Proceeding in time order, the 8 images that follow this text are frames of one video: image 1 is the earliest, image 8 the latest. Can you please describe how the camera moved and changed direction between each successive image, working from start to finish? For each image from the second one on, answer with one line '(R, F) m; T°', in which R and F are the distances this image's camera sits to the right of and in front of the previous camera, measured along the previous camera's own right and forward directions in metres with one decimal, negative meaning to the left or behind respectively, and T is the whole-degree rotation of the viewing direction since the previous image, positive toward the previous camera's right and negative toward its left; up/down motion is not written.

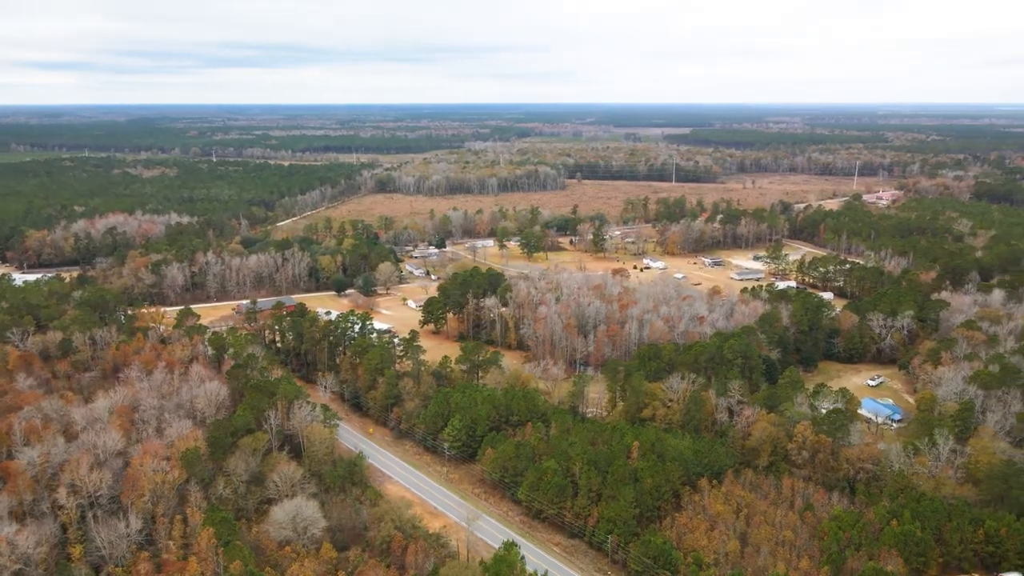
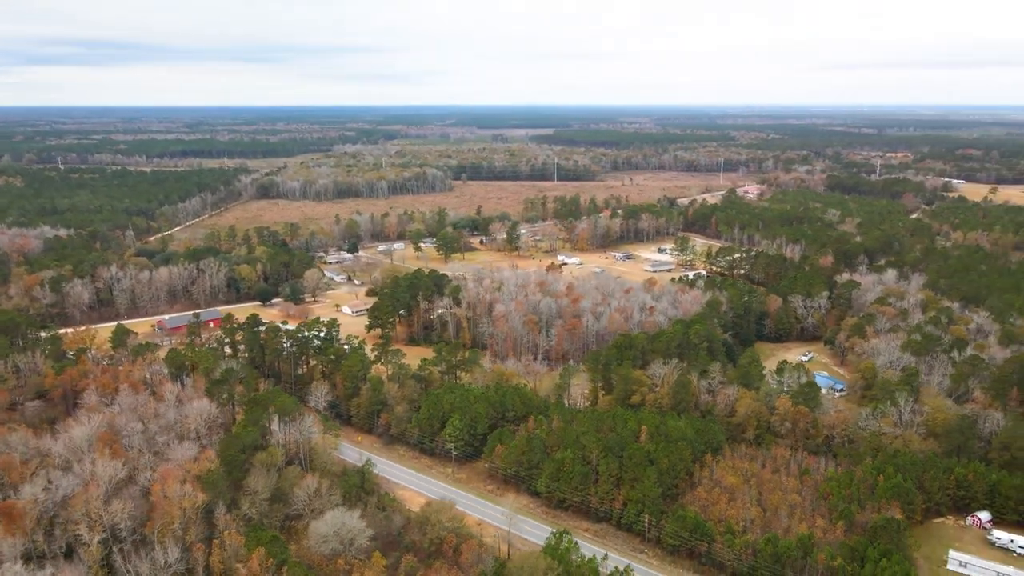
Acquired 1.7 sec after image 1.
(-4.7, 0.0) m; +10°
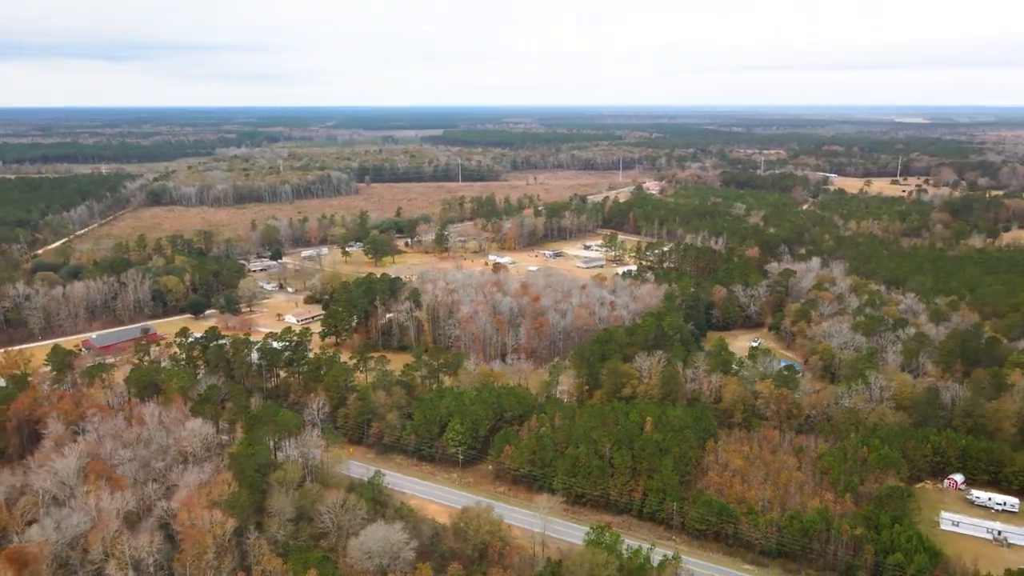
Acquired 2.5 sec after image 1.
(-3.9, +0.4) m; +9°
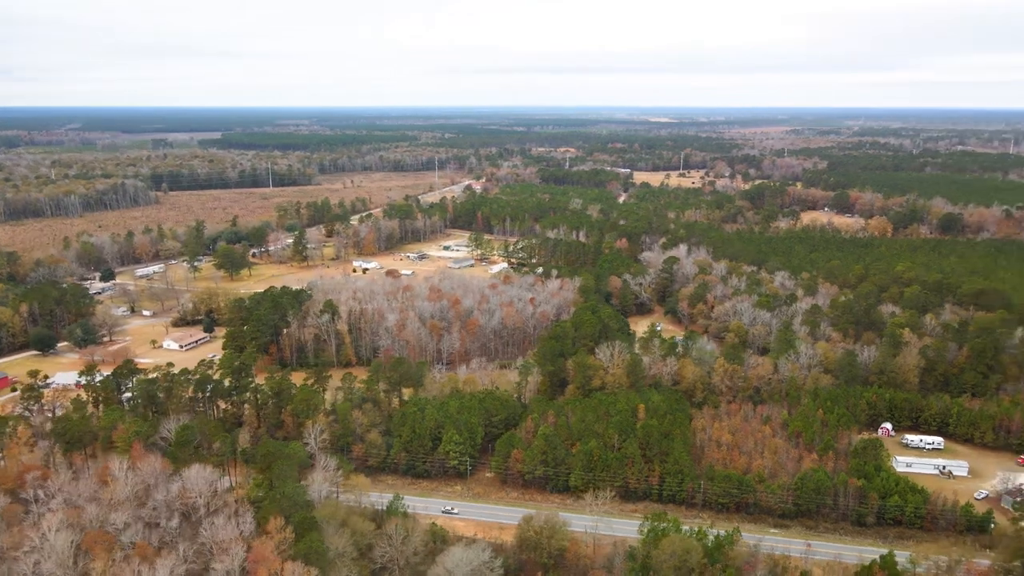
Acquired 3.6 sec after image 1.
(-6.9, +1.5) m; +16°
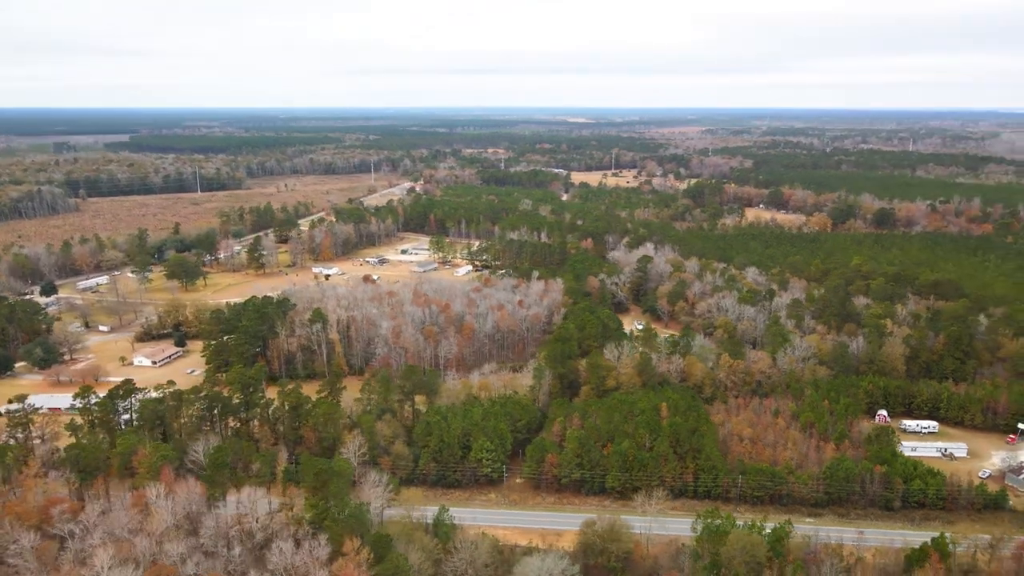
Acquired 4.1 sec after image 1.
(-3.6, +0.4) m; +6°
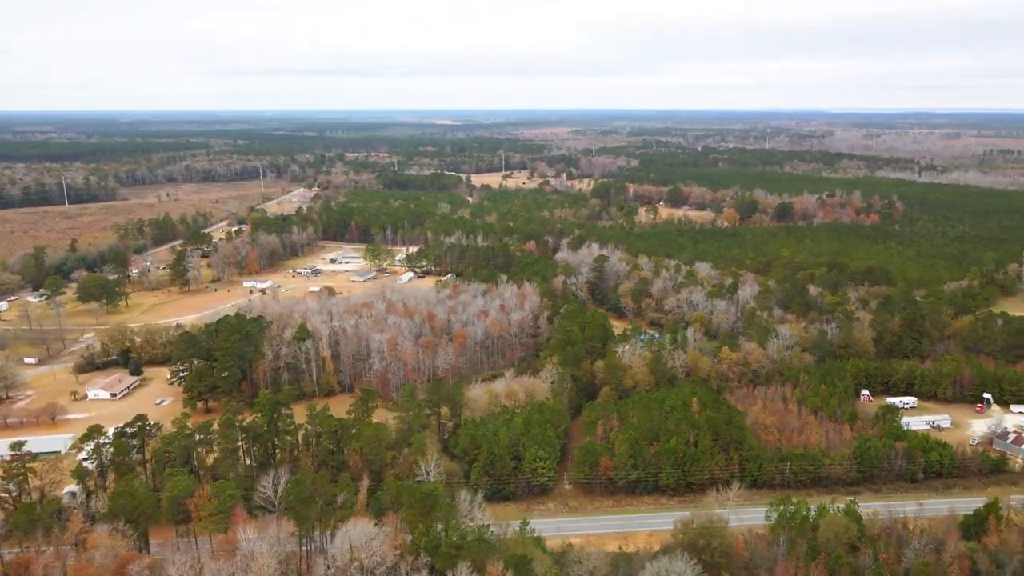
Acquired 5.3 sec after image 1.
(-5.8, +0.8) m; +10°
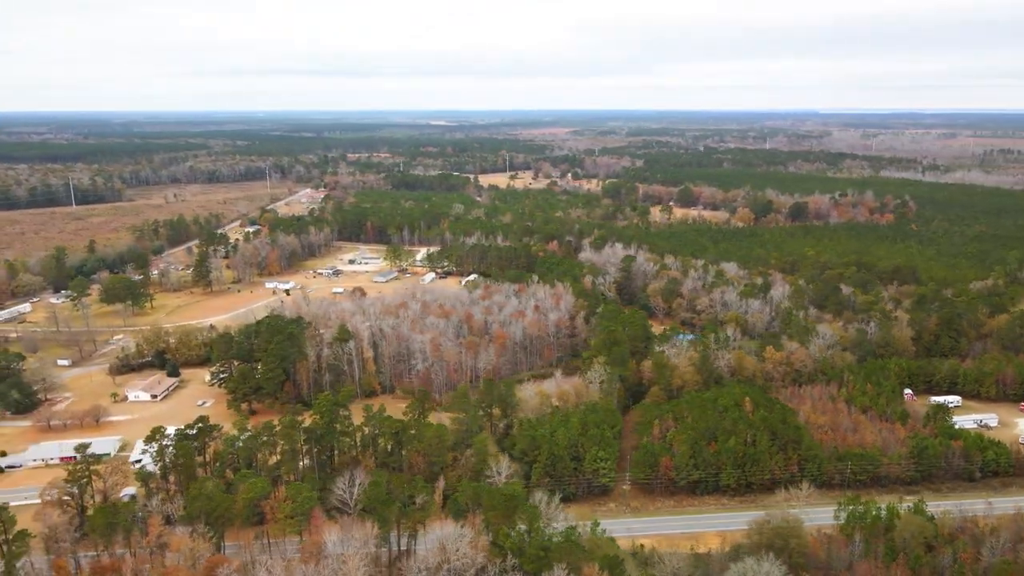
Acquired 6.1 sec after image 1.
(-2.2, +0.1) m; 0°
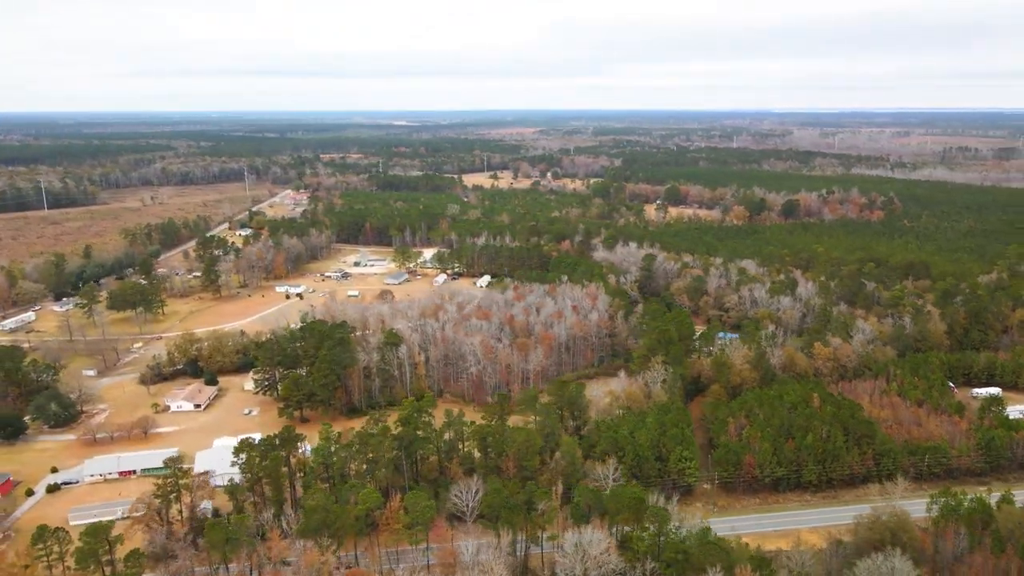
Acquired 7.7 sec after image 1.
(-4.0, +0.3) m; +3°
